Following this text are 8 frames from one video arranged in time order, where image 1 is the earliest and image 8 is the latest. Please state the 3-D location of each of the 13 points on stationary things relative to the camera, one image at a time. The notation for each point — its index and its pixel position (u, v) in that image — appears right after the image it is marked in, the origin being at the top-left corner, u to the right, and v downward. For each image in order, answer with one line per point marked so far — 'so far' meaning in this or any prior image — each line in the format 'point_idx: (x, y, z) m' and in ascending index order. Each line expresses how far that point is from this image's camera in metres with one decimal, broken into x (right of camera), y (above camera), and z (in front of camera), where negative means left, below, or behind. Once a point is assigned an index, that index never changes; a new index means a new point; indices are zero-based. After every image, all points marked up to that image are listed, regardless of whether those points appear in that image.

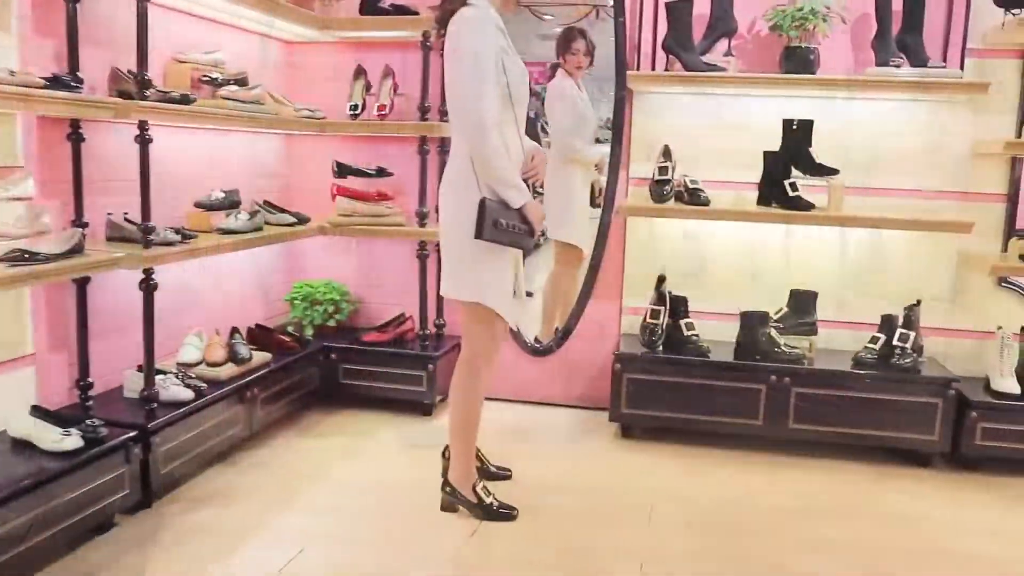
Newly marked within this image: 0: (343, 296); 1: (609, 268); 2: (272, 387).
0: (-0.7, 0.0, +3.4) m
1: (+0.4, +0.1, +3.3) m
2: (-0.9, -0.4, +2.9) m
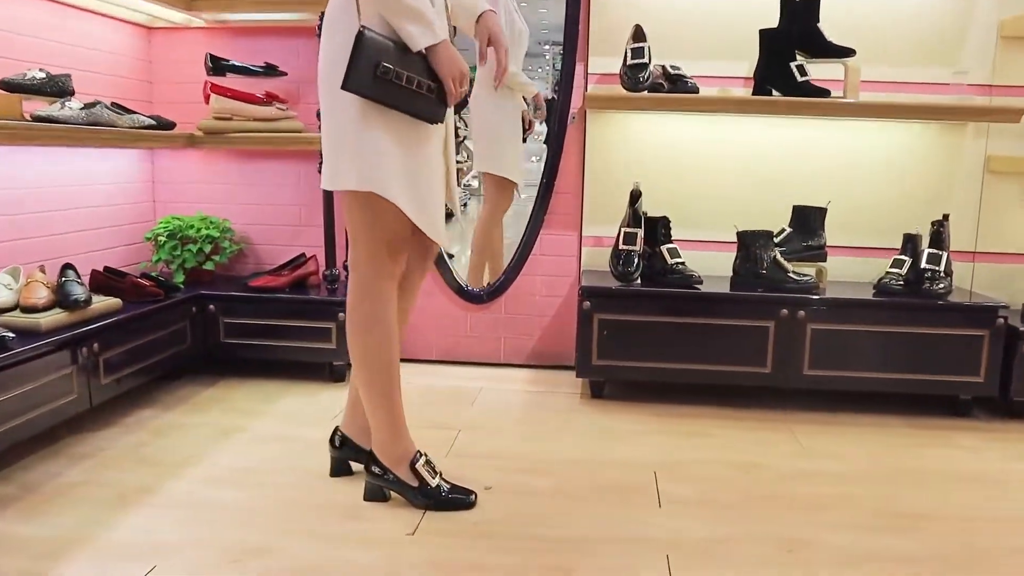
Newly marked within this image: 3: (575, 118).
0: (-1.0, +0.2, +2.6) m
1: (+0.2, +0.3, +2.6) m
2: (-1.0, -0.1, +2.1) m
3: (+0.2, +0.6, +2.6) m
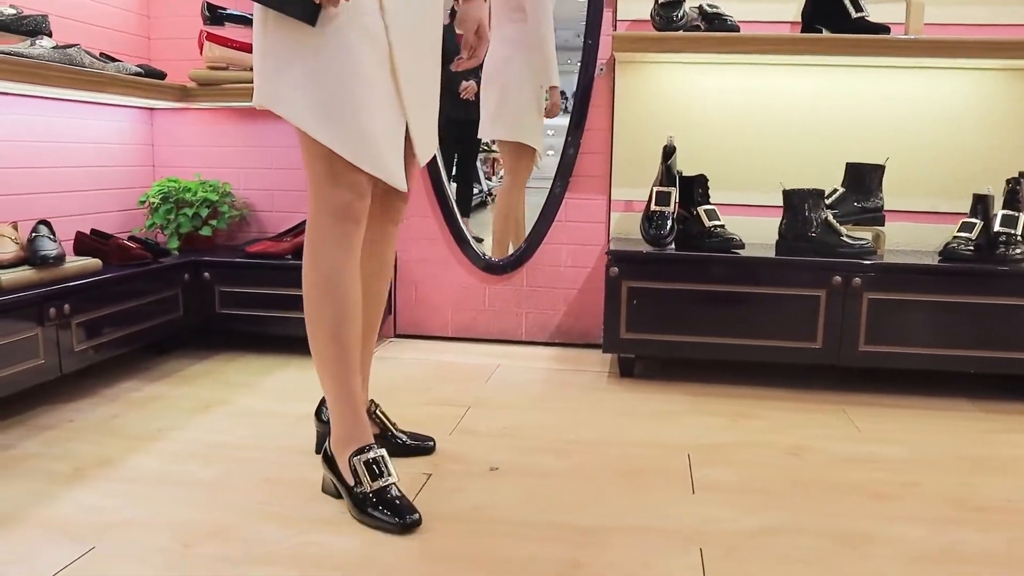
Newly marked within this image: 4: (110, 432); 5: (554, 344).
0: (-0.9, +0.3, +2.4) m
1: (+0.2, +0.4, +2.4) m
2: (-1.0, 0.0, +1.9) m
3: (+0.3, +0.7, +2.3) m
4: (-0.9, -0.3, +1.7) m
5: (+0.1, -0.2, +2.5) m
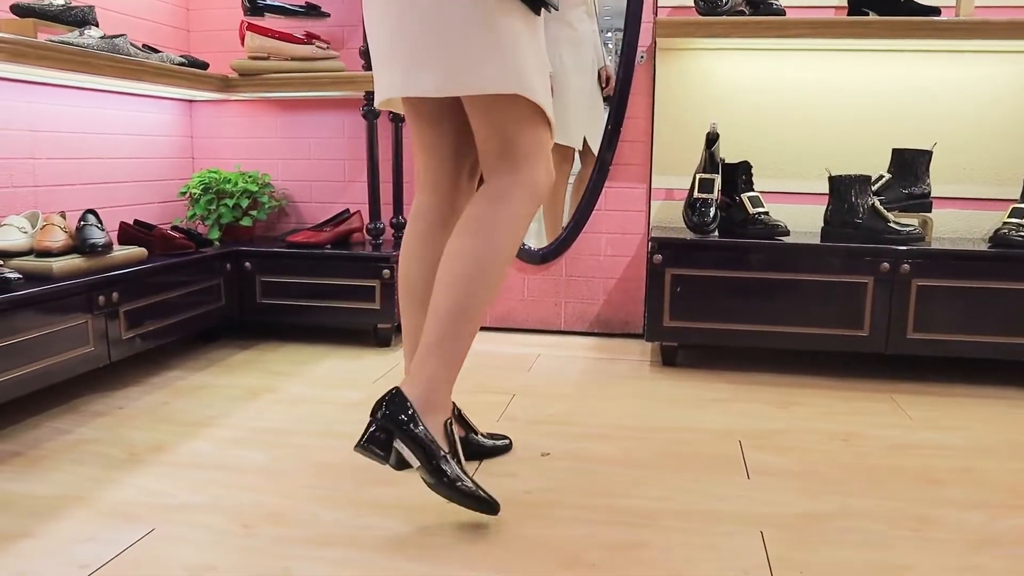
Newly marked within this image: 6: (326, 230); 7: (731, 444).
0: (-0.8, +0.3, +2.4) m
1: (+0.4, +0.5, +2.4) m
2: (-0.9, 0.0, +1.9) m
3: (+0.4, +0.7, +2.3) m
4: (-0.8, -0.3, +1.7) m
5: (+0.3, -0.1, +2.5) m
6: (-0.6, +0.2, +2.4) m
7: (+0.5, -0.3, +1.6) m
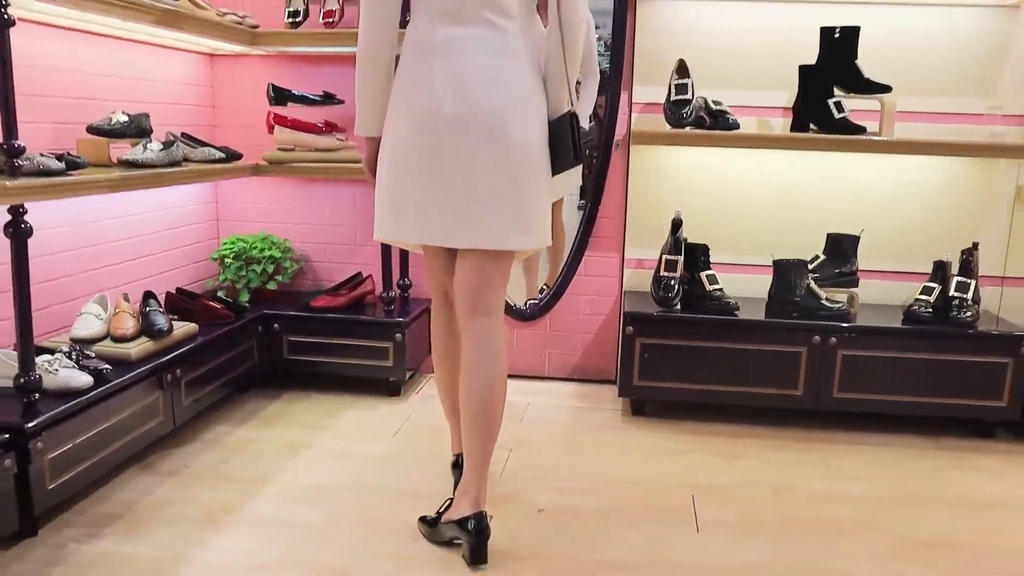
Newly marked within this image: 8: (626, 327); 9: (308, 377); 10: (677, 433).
0: (-0.8, +0.1, +2.8) m
1: (+0.3, +0.3, +2.7) m
2: (-0.9, -0.2, +2.3) m
3: (+0.4, +0.5, +2.7) m
4: (-0.8, -0.5, +2.0) m
5: (+0.2, -0.3, +2.9) m
6: (-0.6, 0.0, +2.7) m
7: (+0.5, -0.6, +2.0) m
8: (+0.4, -0.1, +2.5) m
9: (-0.7, -0.3, +2.8) m
10: (+0.5, -0.5, +2.4) m
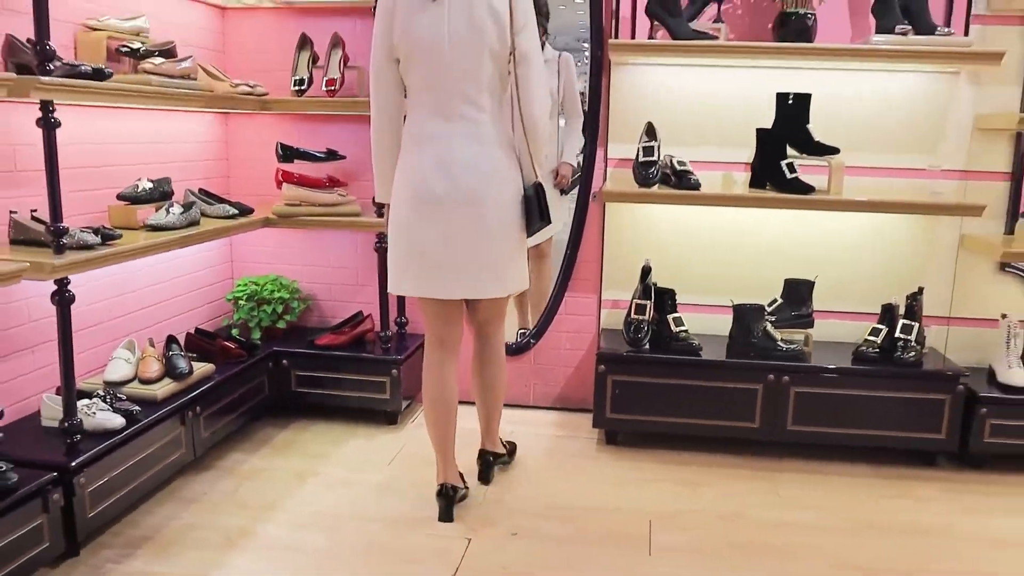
0: (-0.9, 0.0, +3.0) m
1: (+0.3, +0.1, +3.0) m
2: (-1.0, -0.4, +2.5) m
3: (+0.3, +0.3, +2.9) m
4: (-0.8, -0.6, +2.3) m
5: (+0.2, -0.5, +3.1) m
6: (-0.6, -0.2, +3.0) m
7: (+0.4, -0.7, +2.3) m
8: (+0.3, -0.3, +2.7) m
9: (-0.8, -0.5, +3.1) m
10: (+0.5, -0.6, +2.7) m
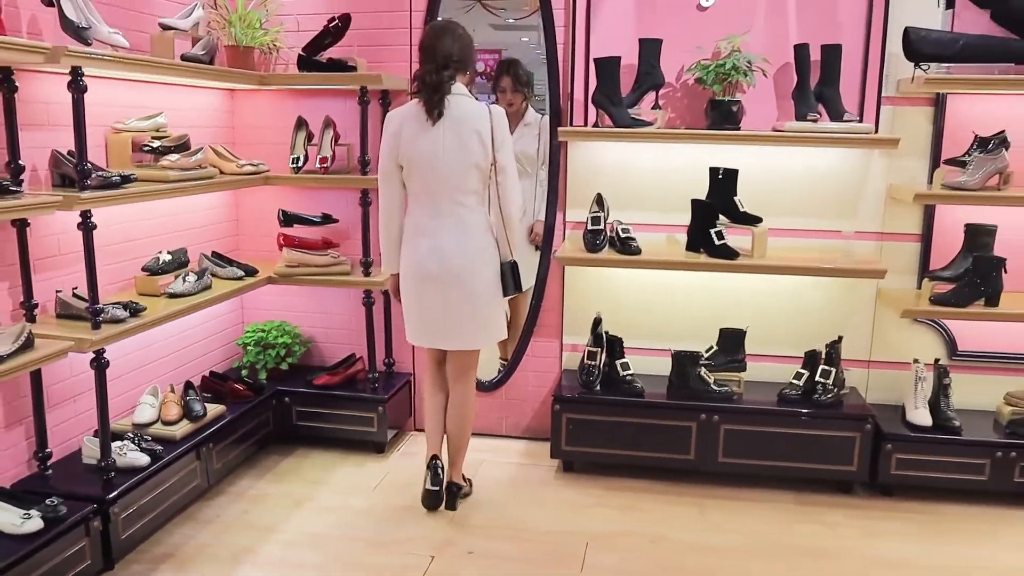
0: (-1.0, -0.2, +3.5) m
1: (+0.2, -0.1, +3.4) m
2: (-1.1, -0.6, +3.0) m
3: (+0.2, +0.1, +3.3) m
4: (-1.0, -0.9, +2.8) m
5: (+0.1, -0.7, +3.5) m
6: (-0.8, -0.4, +3.5) m
7: (+0.3, -0.9, +2.7) m
8: (+0.2, -0.5, +3.1) m
9: (-0.9, -0.7, +3.5) m
10: (+0.3, -0.8, +3.1) m
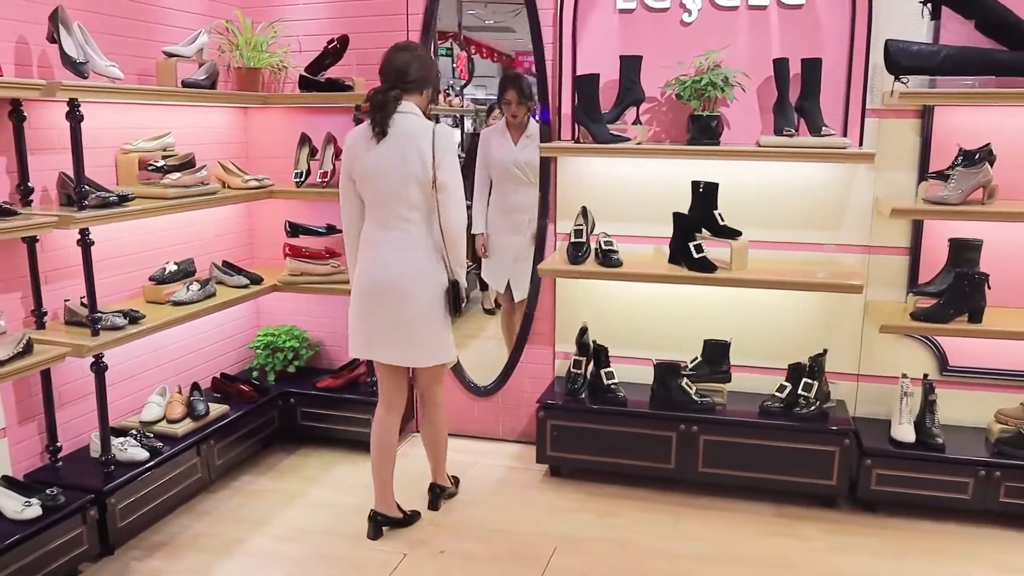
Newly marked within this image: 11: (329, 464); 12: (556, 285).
0: (-1.0, -0.3, +3.7) m
1: (+0.1, -0.1, +3.5) m
2: (-1.2, -0.6, +3.2) m
3: (+0.1, +0.1, +3.4) m
4: (-1.1, -0.9, +3.0) m
5: (0.0, -0.7, +3.7) m
6: (-0.8, -0.4, +3.6) m
7: (+0.2, -0.9, +2.8) m
8: (+0.1, -0.5, +3.2) m
9: (-0.9, -0.7, +3.7) m
10: (+0.3, -0.9, +3.2) m
11: (-0.8, -0.8, +3.5) m
12: (+0.2, 0.0, +3.5) m
